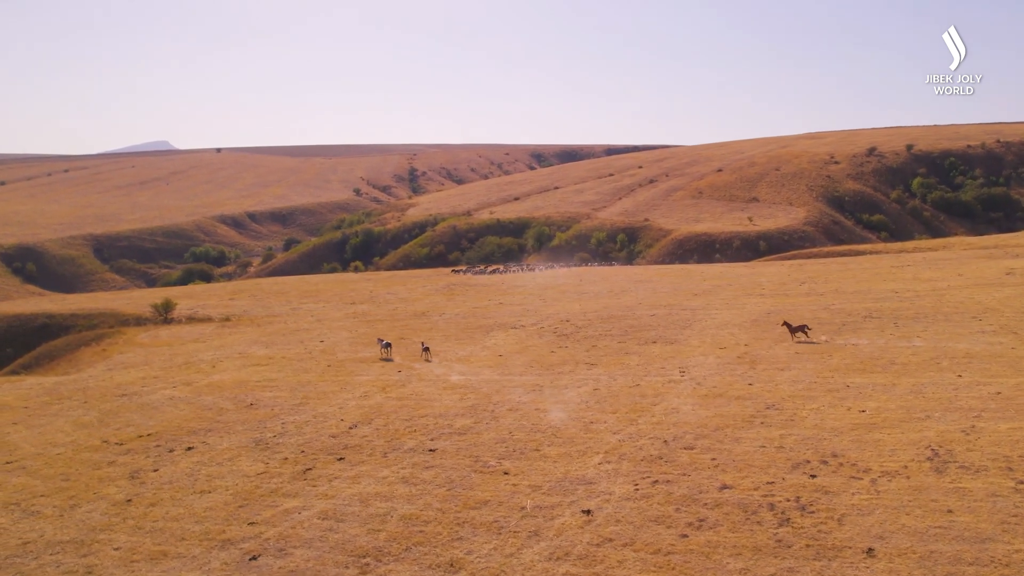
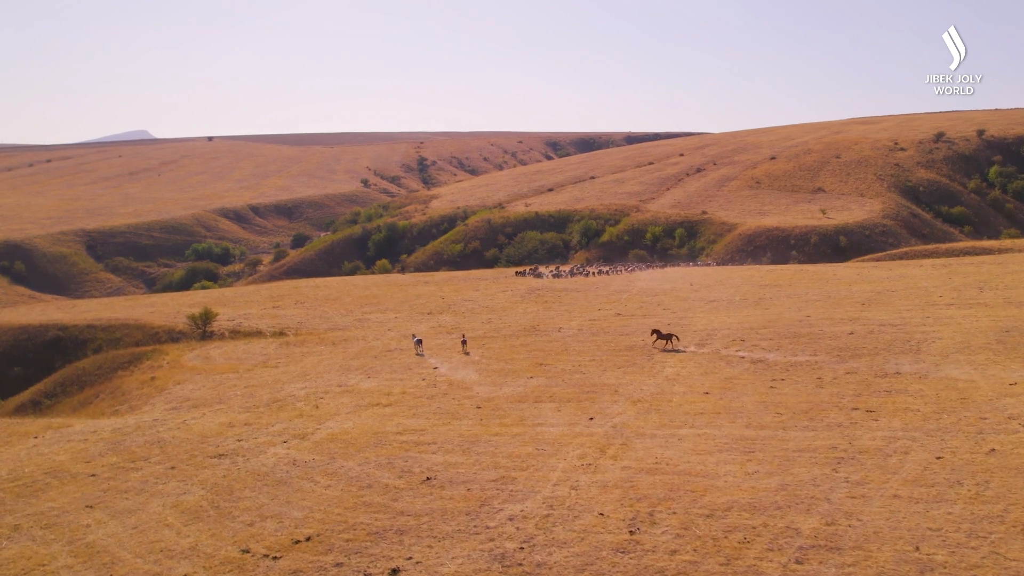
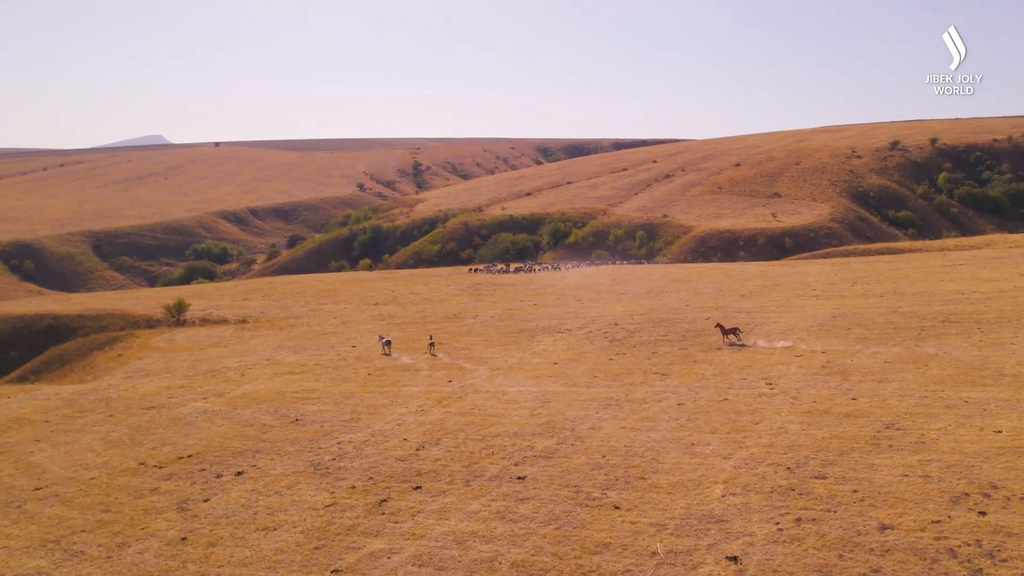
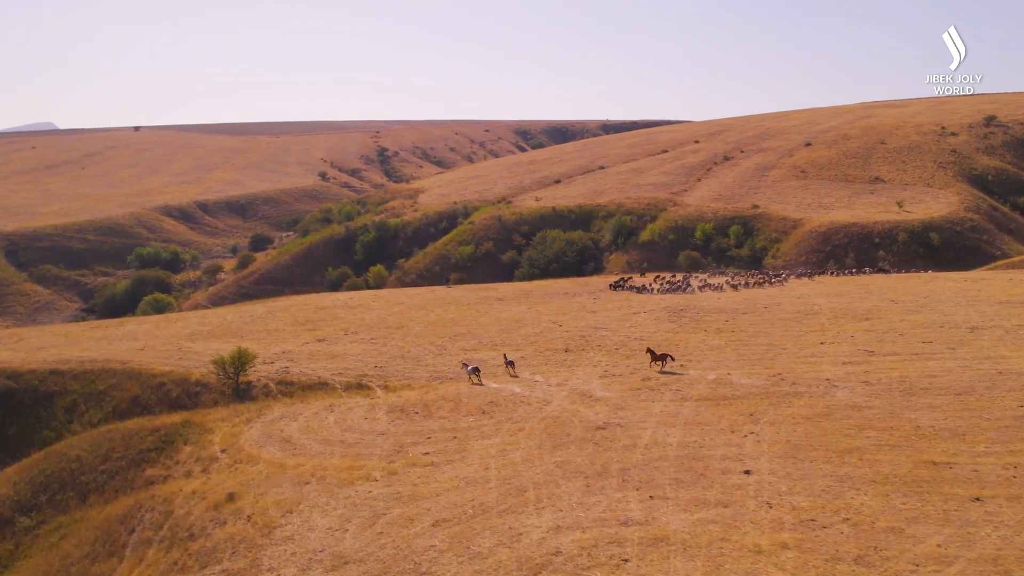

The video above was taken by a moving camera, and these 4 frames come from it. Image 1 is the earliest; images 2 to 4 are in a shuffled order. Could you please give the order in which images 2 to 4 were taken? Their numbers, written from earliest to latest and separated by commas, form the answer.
3, 2, 4
